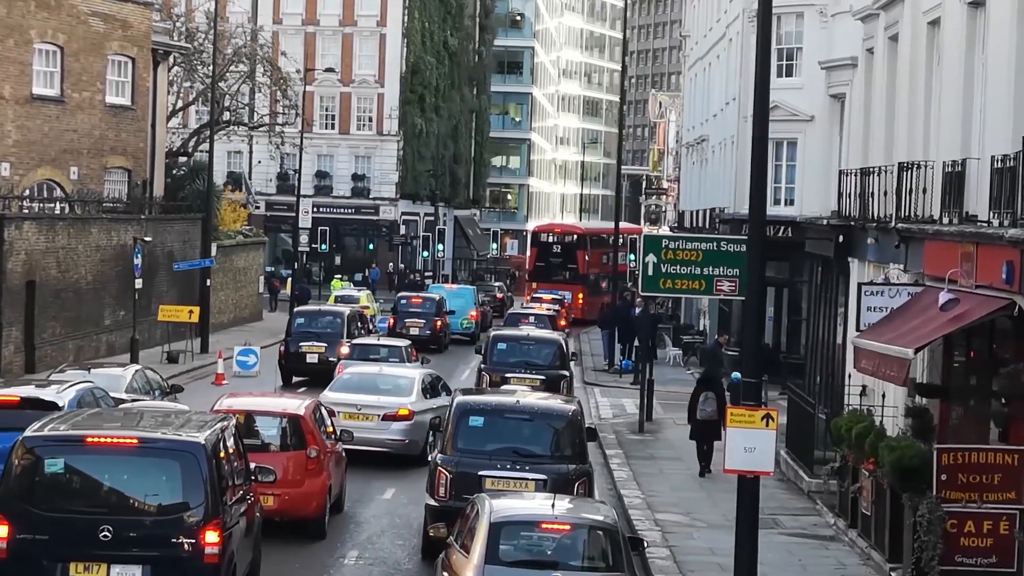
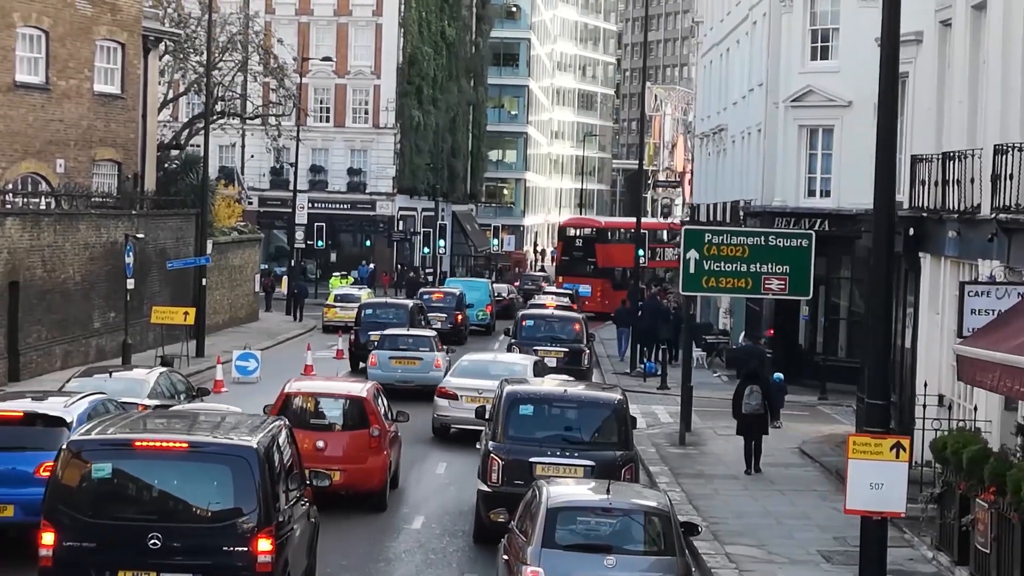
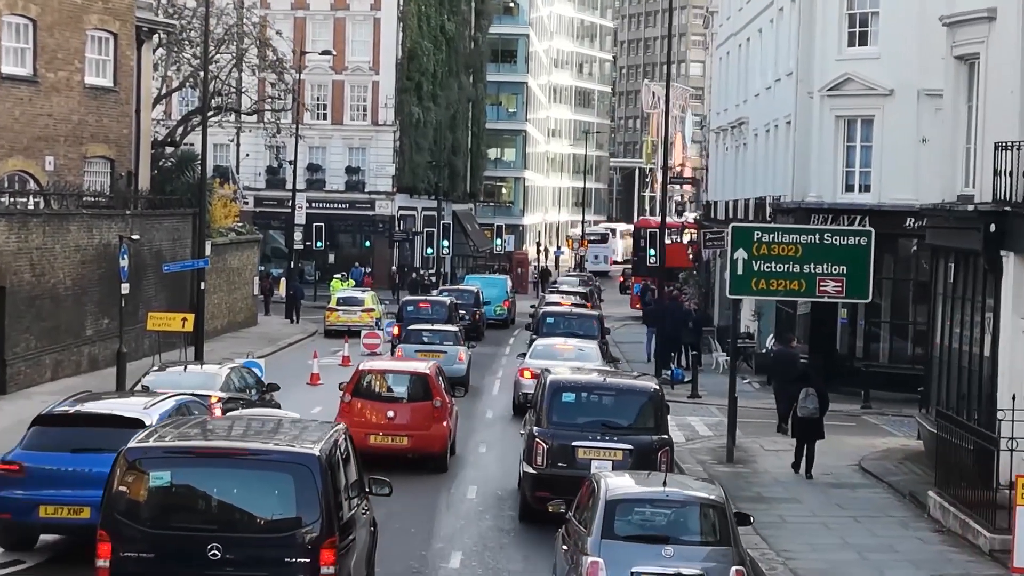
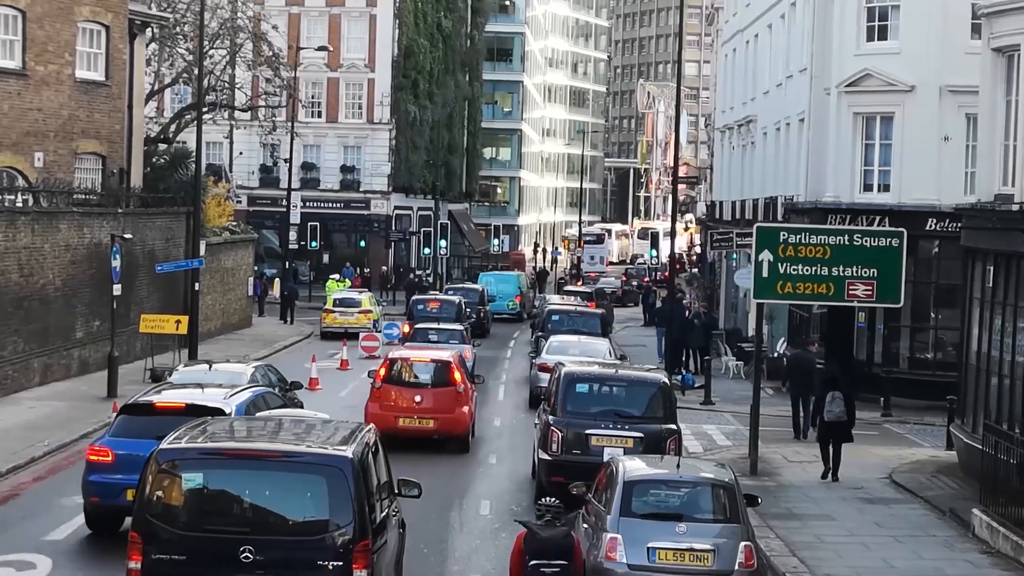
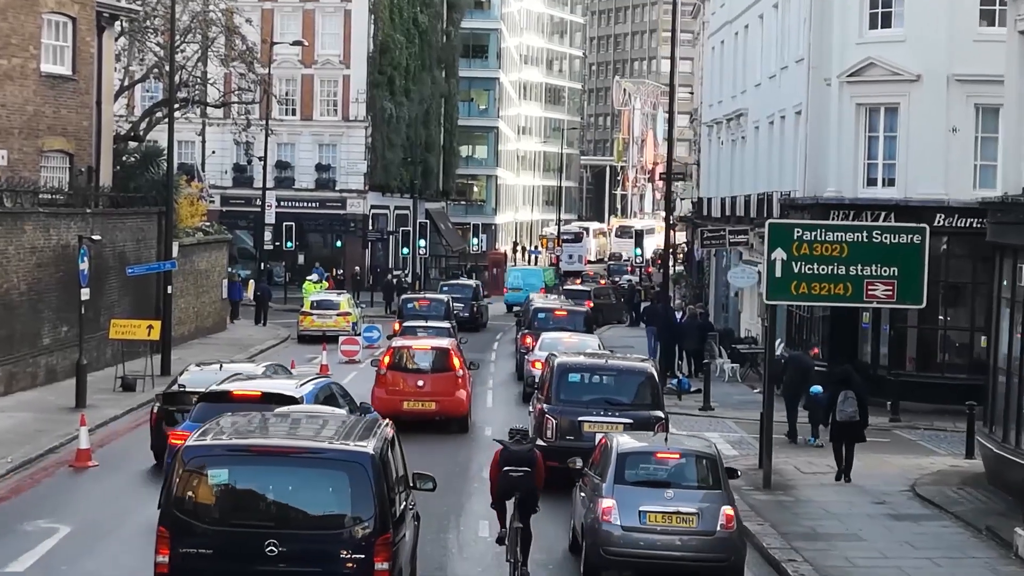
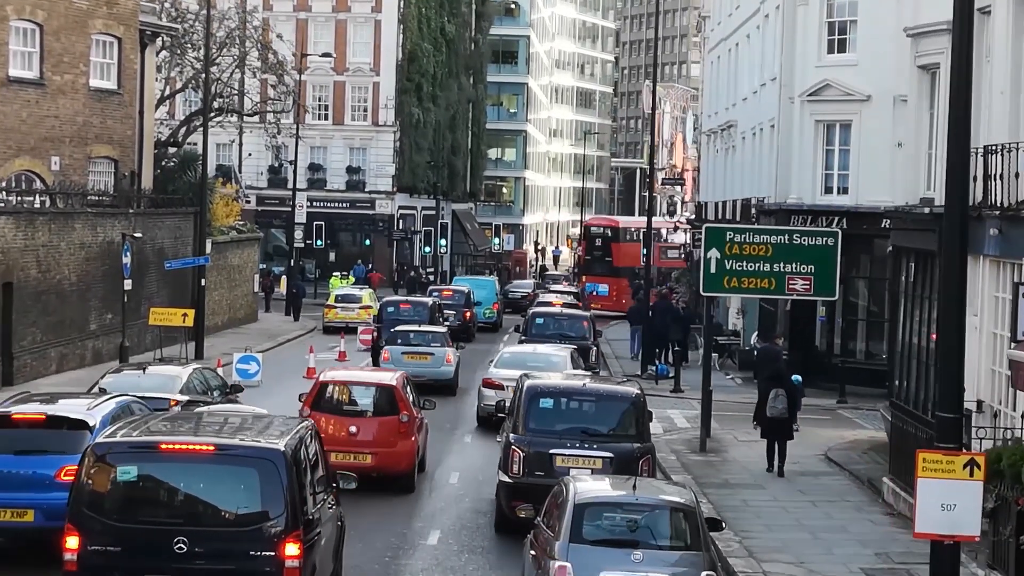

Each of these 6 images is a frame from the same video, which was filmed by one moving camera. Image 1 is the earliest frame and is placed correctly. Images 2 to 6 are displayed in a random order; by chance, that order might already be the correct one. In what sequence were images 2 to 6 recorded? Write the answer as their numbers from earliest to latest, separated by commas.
2, 6, 3, 4, 5
